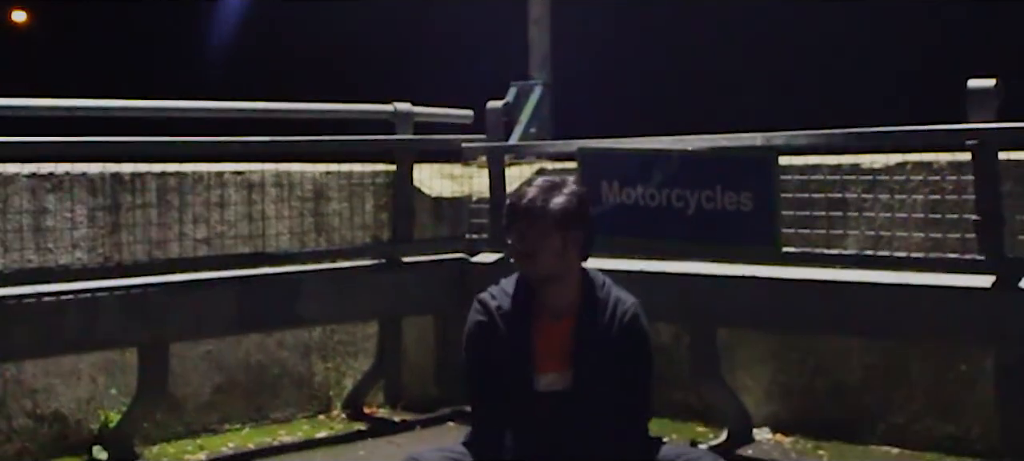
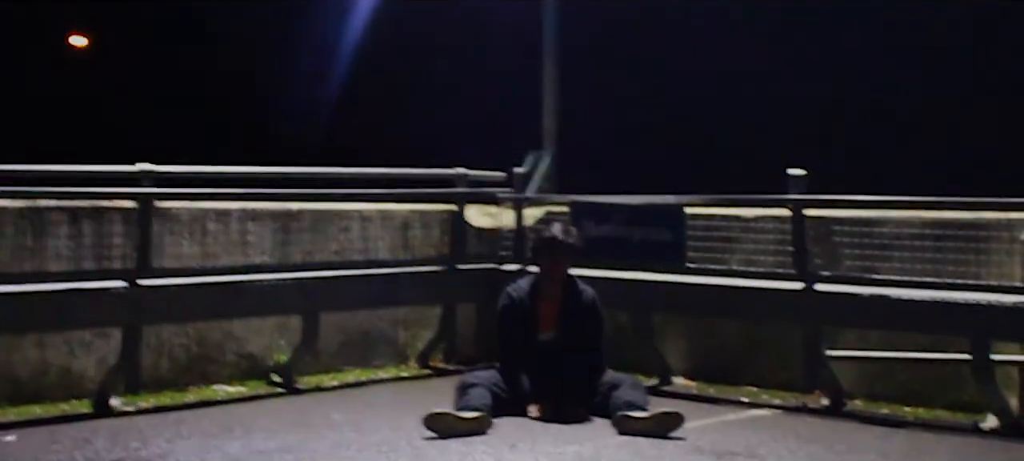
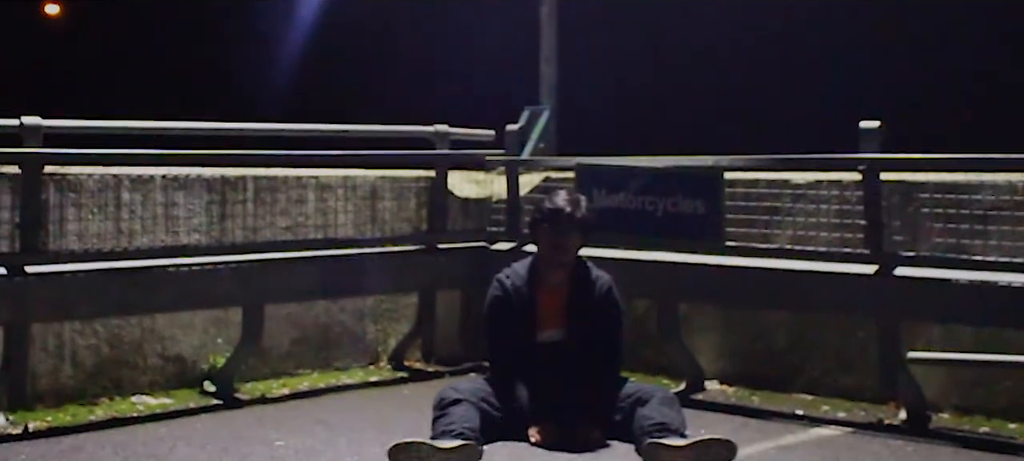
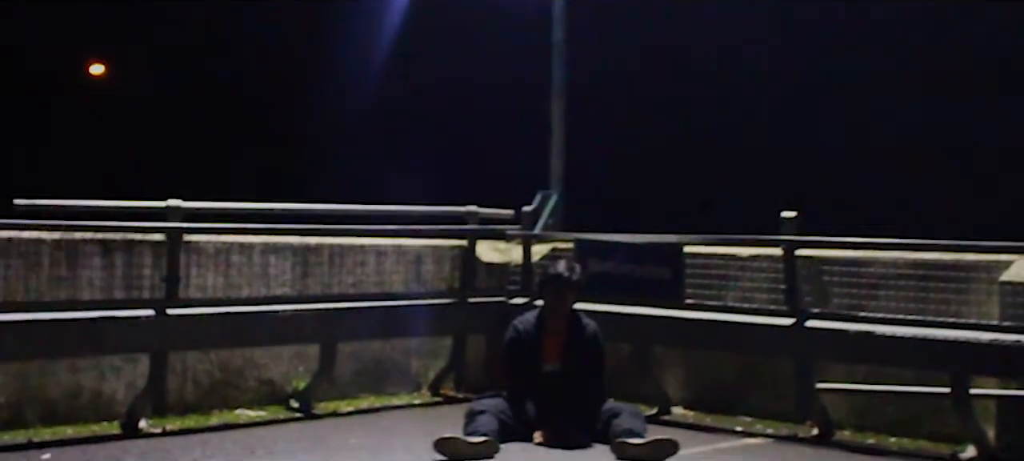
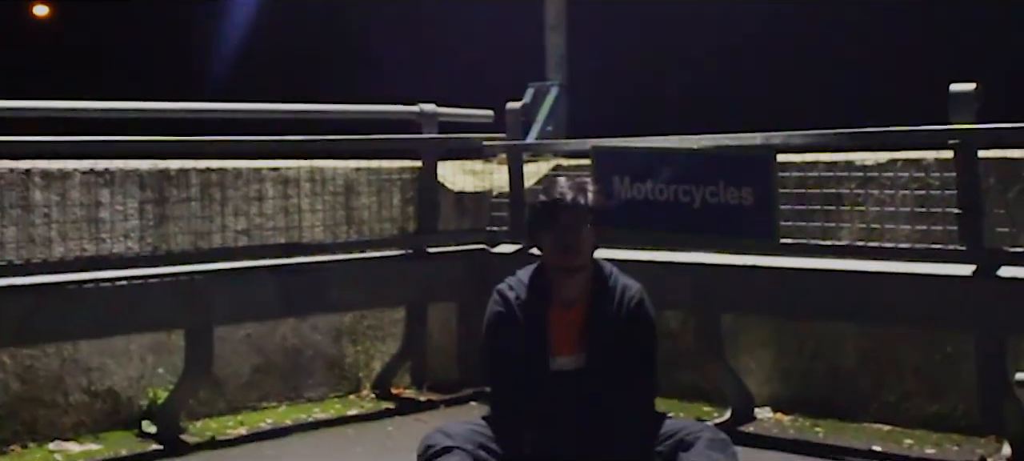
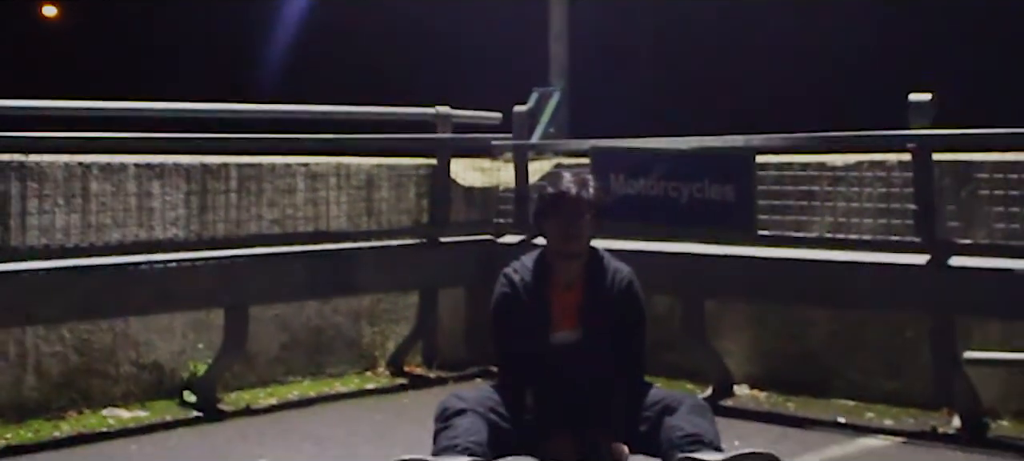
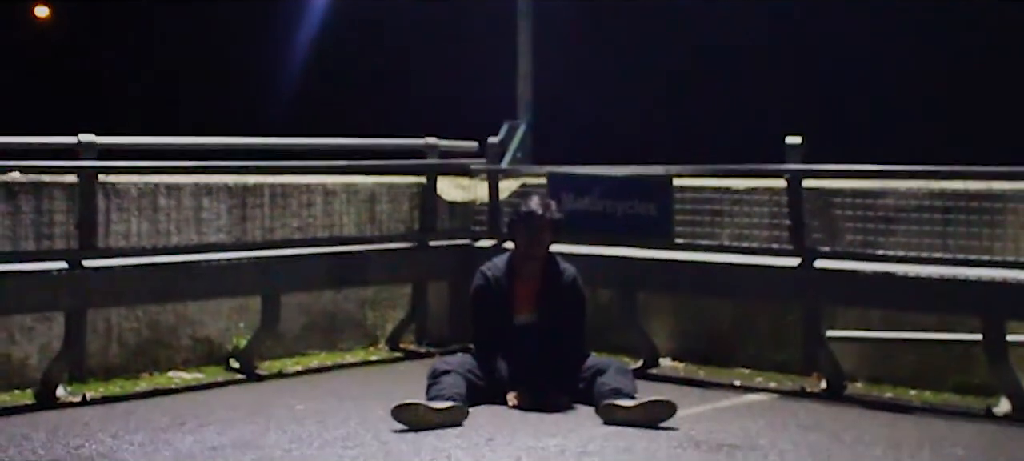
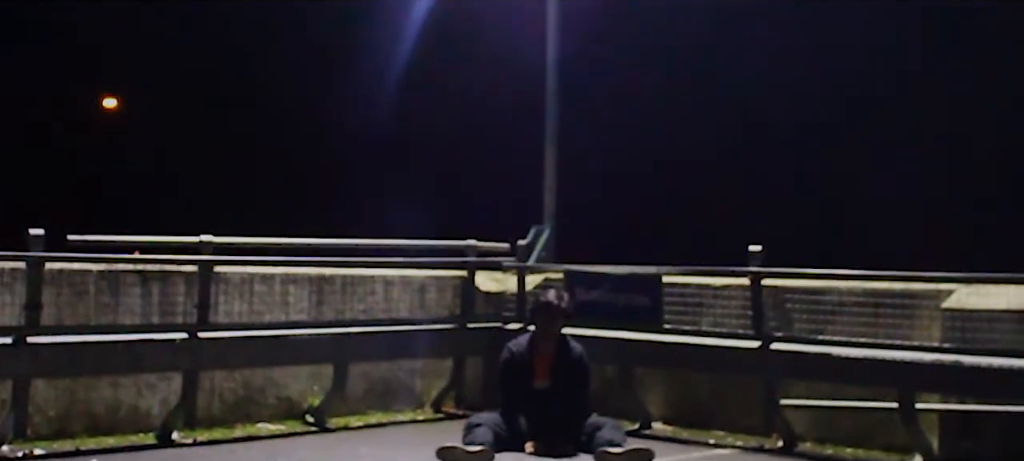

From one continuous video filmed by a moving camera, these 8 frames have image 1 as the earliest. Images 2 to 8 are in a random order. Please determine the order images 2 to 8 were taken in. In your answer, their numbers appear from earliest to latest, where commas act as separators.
5, 6, 3, 7, 2, 4, 8
